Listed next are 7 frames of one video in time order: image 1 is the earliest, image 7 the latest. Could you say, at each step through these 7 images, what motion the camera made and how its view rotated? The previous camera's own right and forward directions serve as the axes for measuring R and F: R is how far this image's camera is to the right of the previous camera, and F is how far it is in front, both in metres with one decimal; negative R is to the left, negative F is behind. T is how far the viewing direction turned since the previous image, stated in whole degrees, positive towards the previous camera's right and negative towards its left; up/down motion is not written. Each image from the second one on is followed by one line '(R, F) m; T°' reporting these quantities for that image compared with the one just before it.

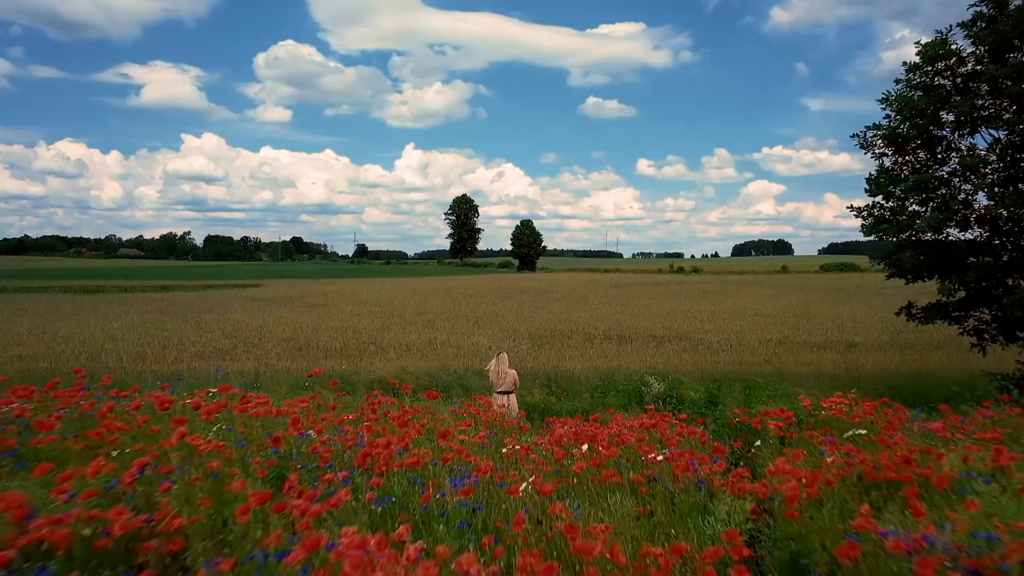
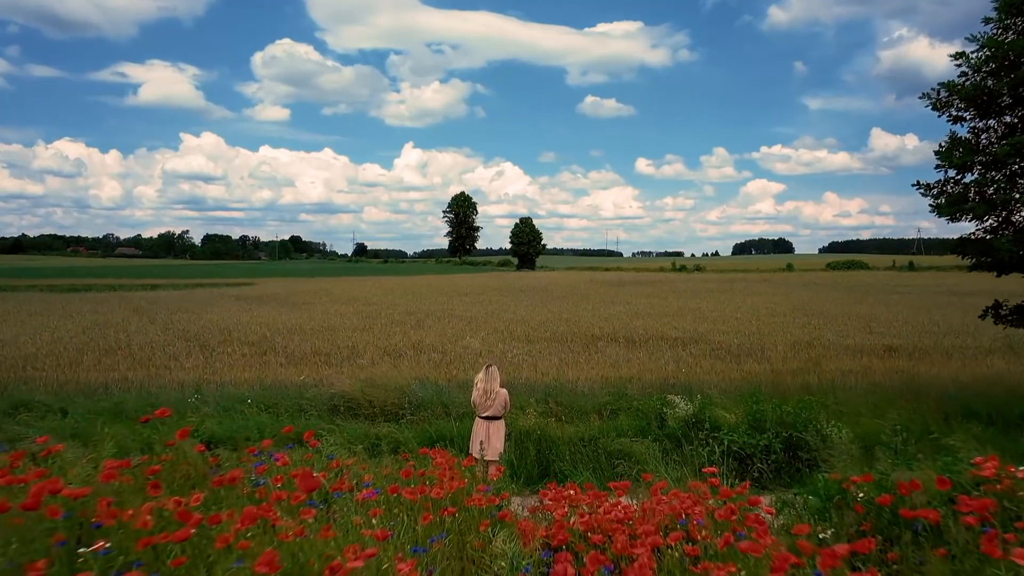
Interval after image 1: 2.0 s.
(+0.1, +2.2) m; 0°
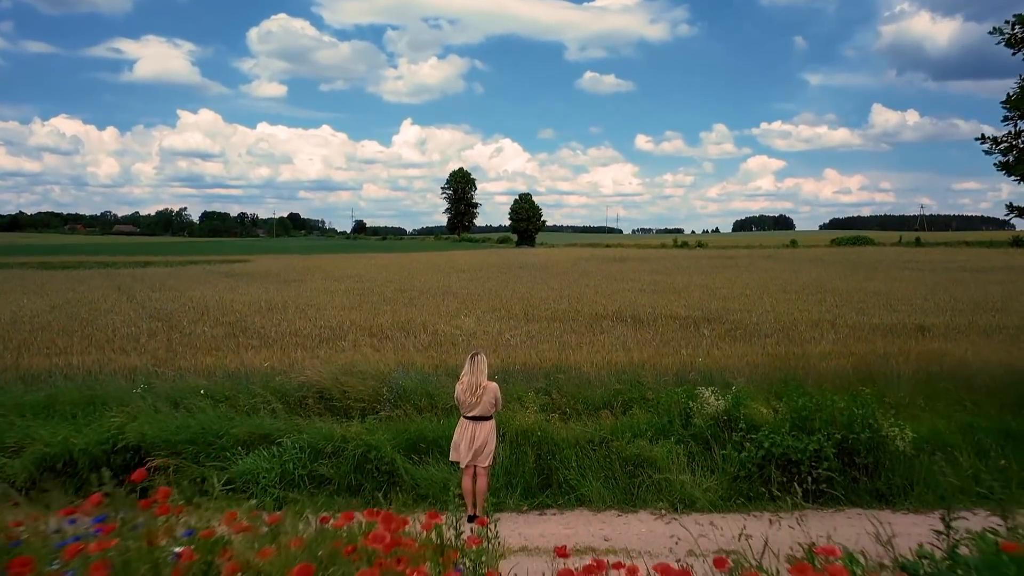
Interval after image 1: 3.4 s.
(0.0, +1.4) m; 0°
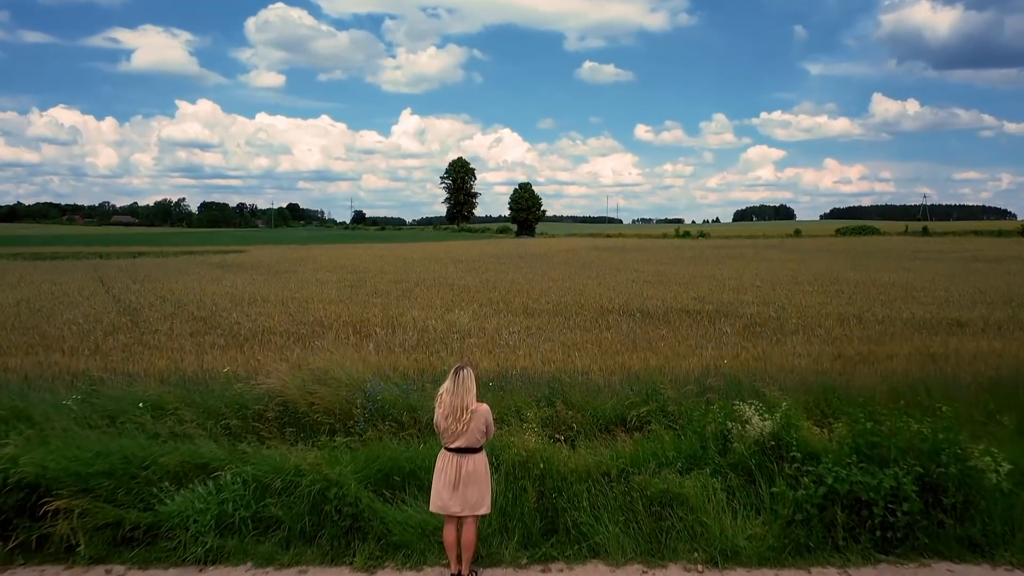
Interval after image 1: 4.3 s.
(0.0, +1.3) m; 0°
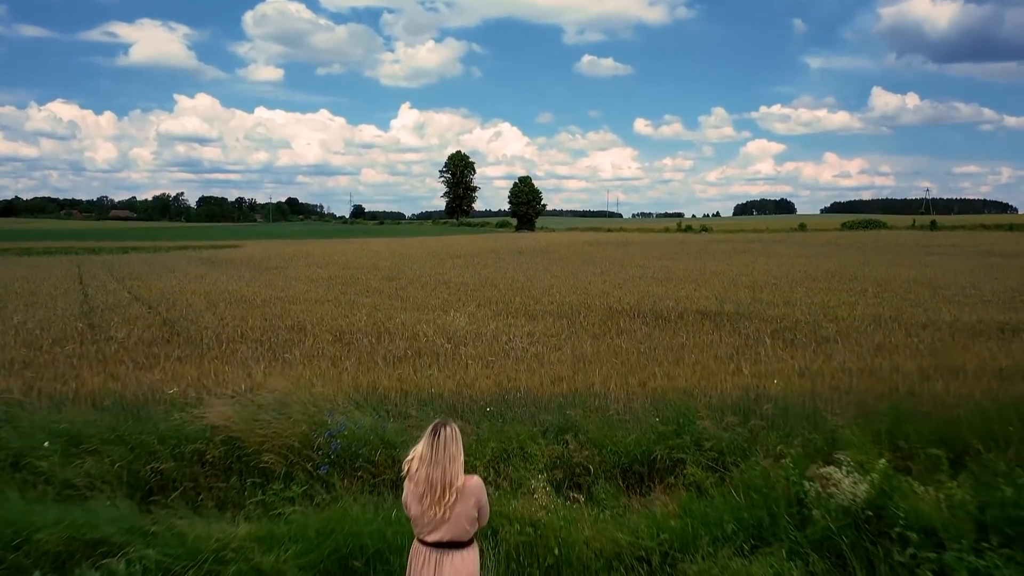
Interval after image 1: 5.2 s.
(0.0, +1.4) m; 0°
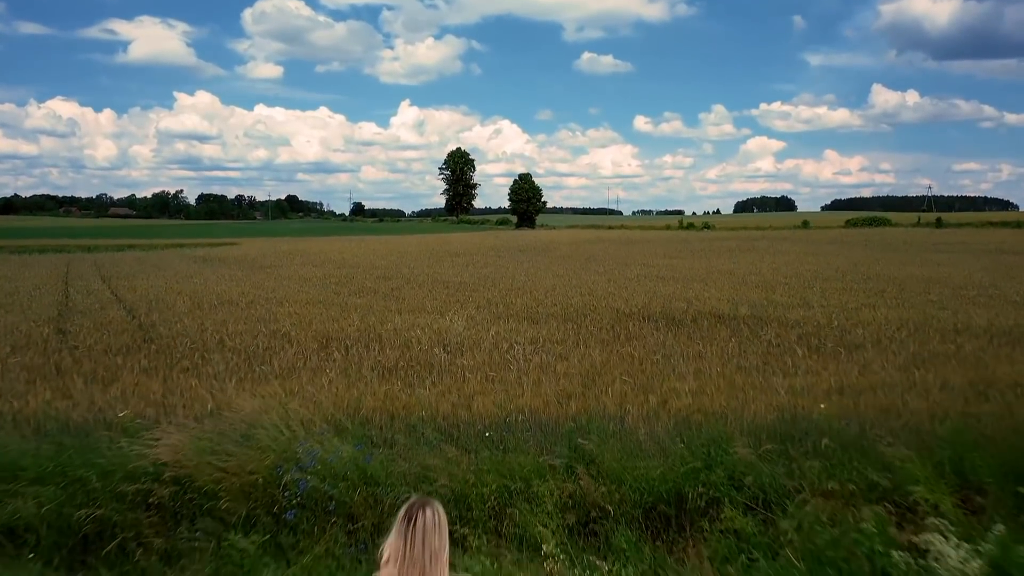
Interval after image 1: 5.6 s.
(0.0, +0.9) m; 0°
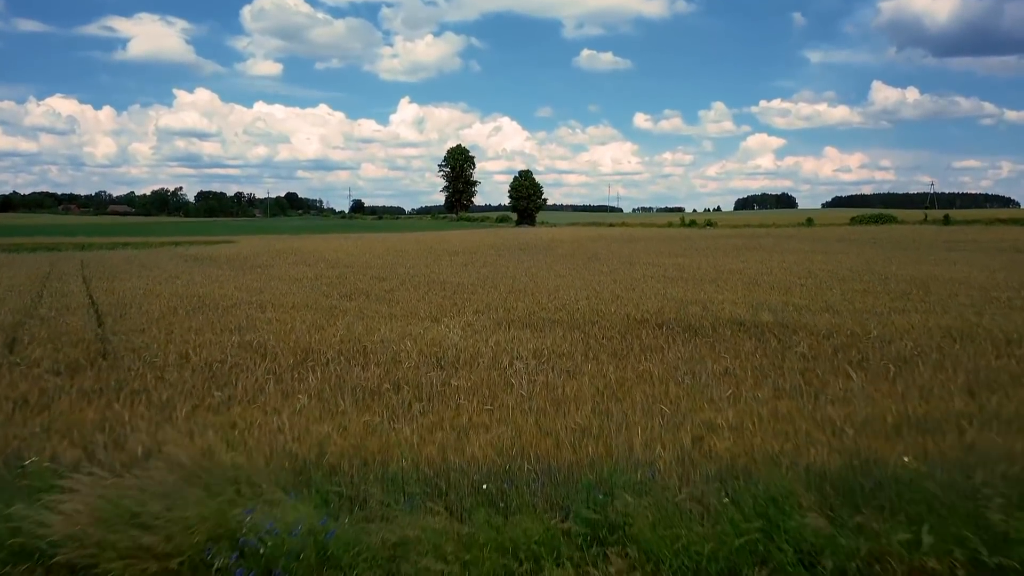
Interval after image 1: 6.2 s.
(0.0, +1.2) m; 0°
